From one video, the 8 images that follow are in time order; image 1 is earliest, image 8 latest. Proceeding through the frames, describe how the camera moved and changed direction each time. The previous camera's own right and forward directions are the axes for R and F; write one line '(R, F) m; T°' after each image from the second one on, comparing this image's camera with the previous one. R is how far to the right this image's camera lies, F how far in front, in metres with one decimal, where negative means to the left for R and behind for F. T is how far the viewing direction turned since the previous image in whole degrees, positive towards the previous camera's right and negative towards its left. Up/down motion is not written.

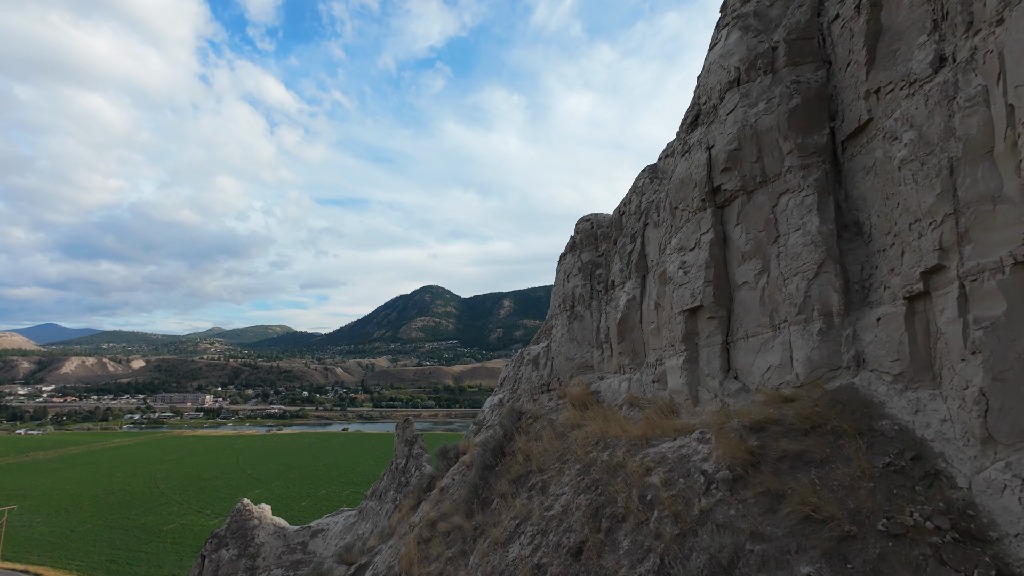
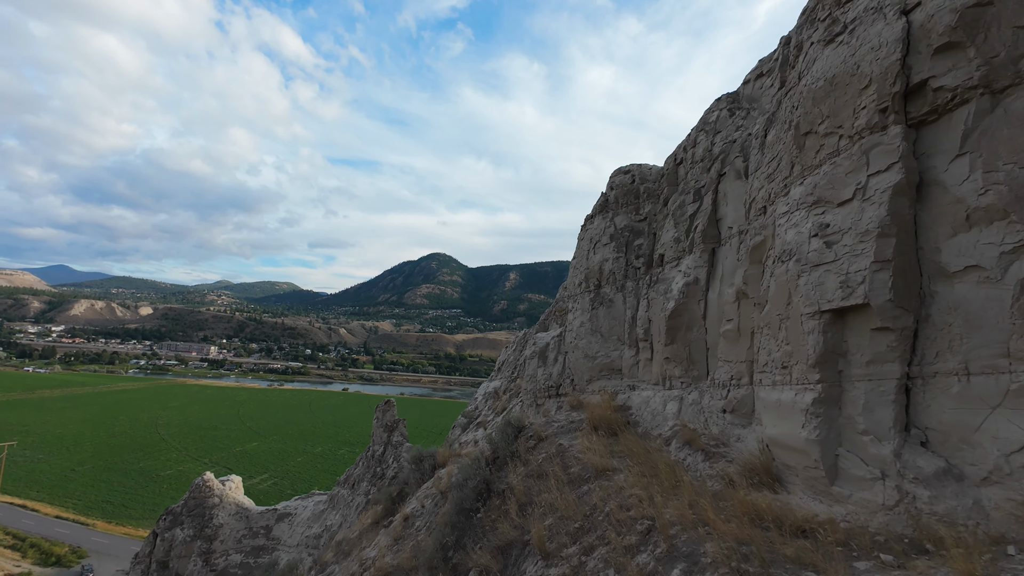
(0.0, +3.0) m; -1°
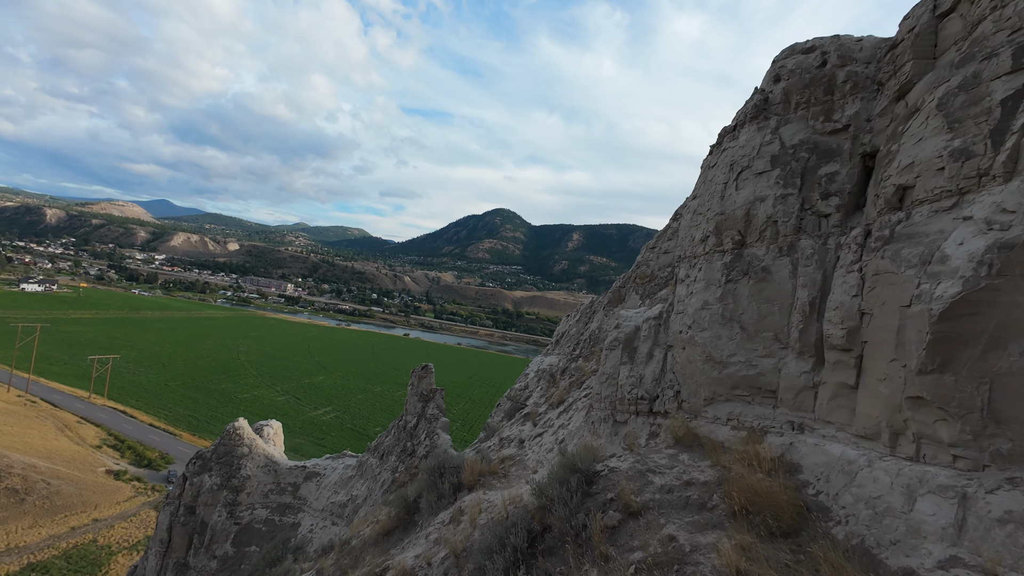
(-0.2, +3.3) m; -7°
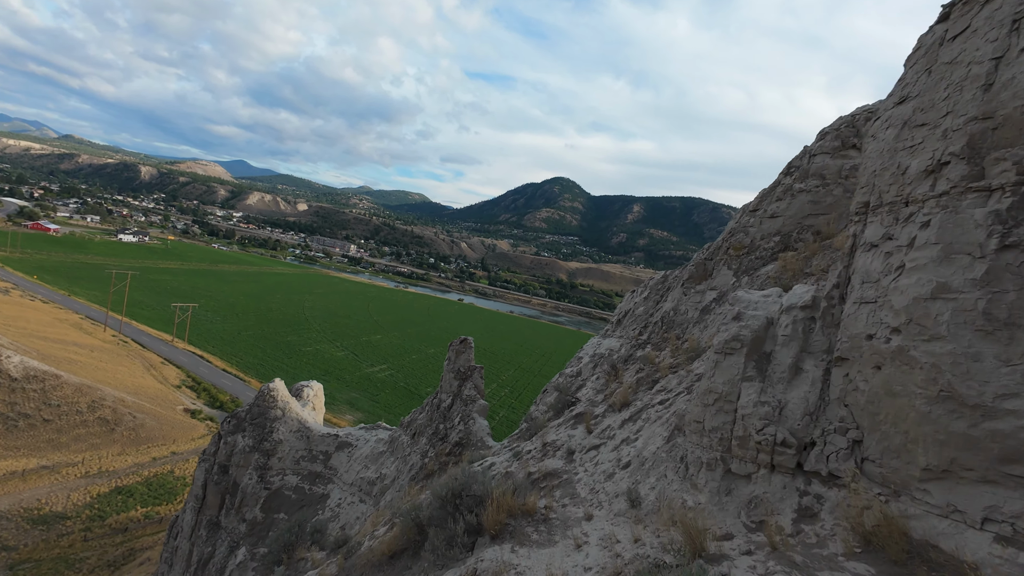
(0.0, +2.3) m; -6°
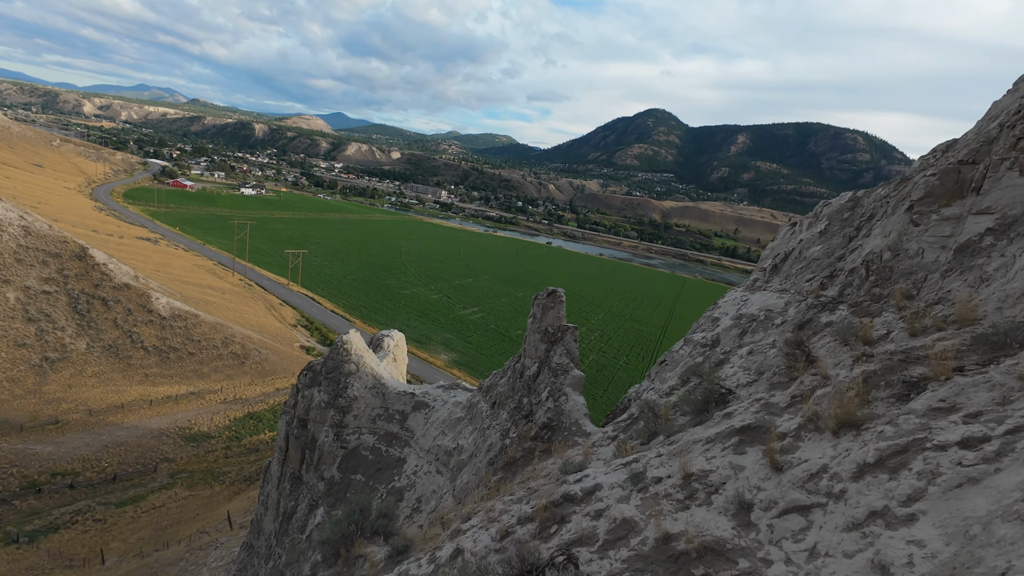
(-0.3, +3.1) m; -11°
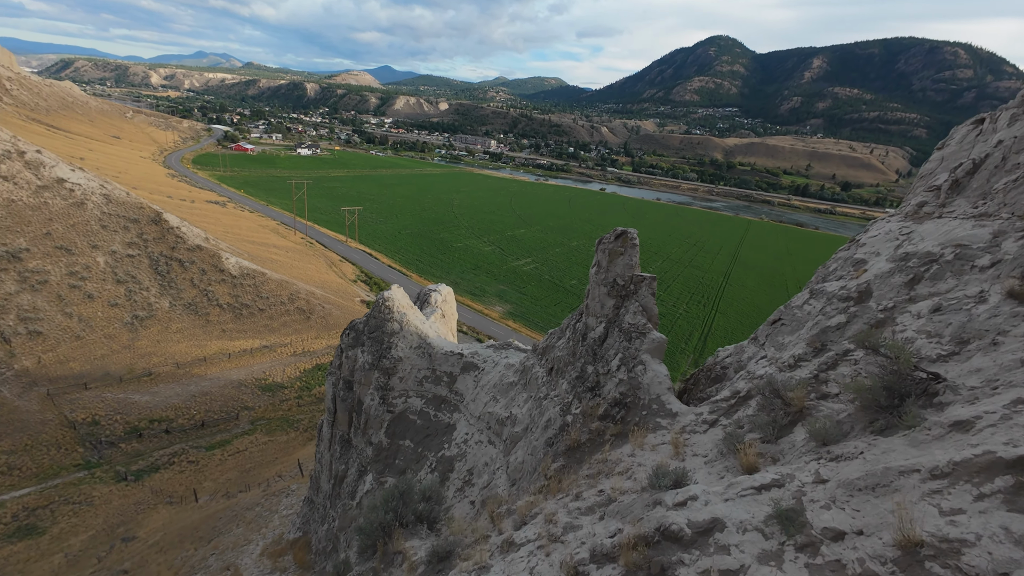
(-0.1, +2.0) m; -6°
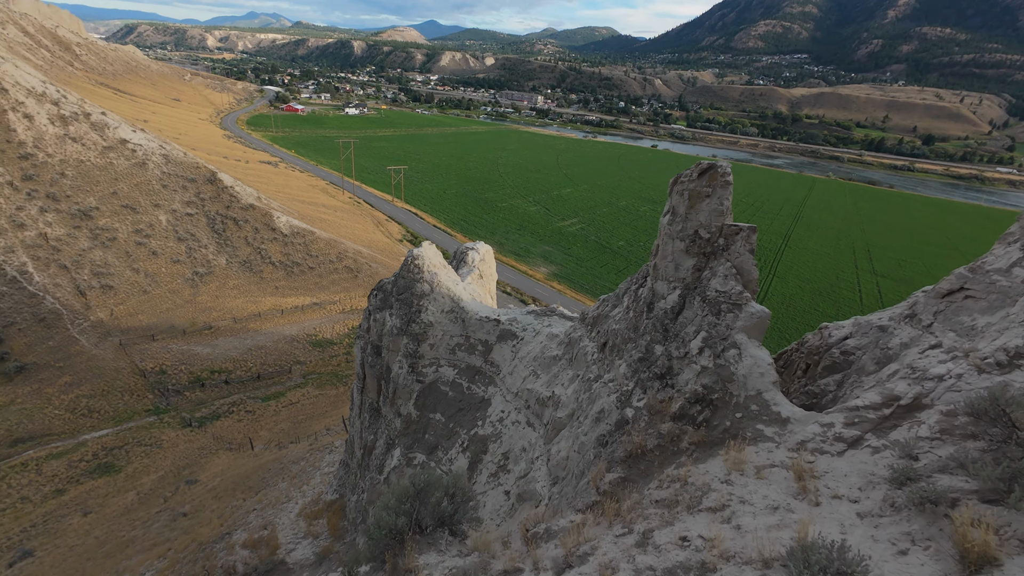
(0.0, +2.0) m; -5°
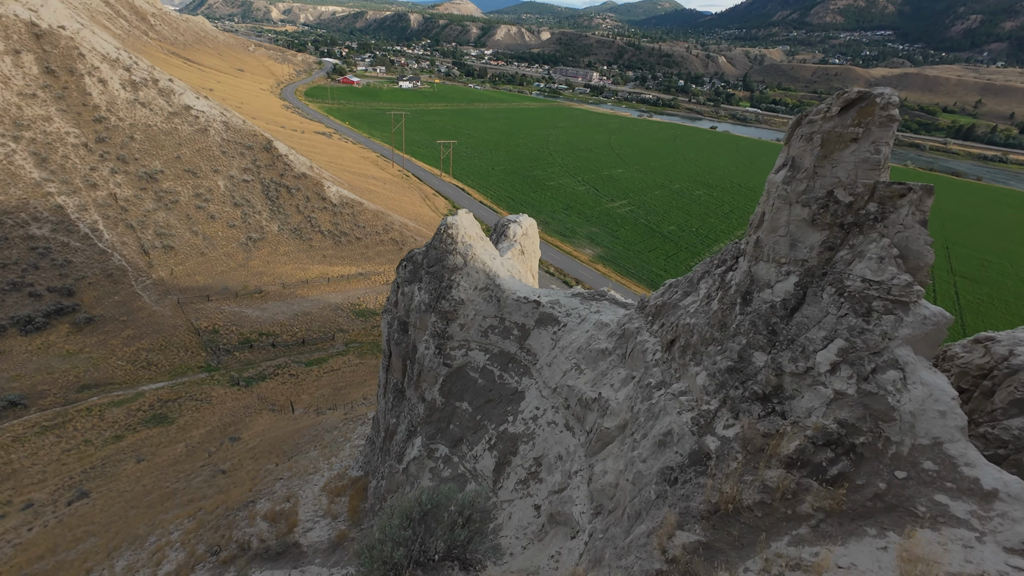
(0.0, +1.7) m; -5°
